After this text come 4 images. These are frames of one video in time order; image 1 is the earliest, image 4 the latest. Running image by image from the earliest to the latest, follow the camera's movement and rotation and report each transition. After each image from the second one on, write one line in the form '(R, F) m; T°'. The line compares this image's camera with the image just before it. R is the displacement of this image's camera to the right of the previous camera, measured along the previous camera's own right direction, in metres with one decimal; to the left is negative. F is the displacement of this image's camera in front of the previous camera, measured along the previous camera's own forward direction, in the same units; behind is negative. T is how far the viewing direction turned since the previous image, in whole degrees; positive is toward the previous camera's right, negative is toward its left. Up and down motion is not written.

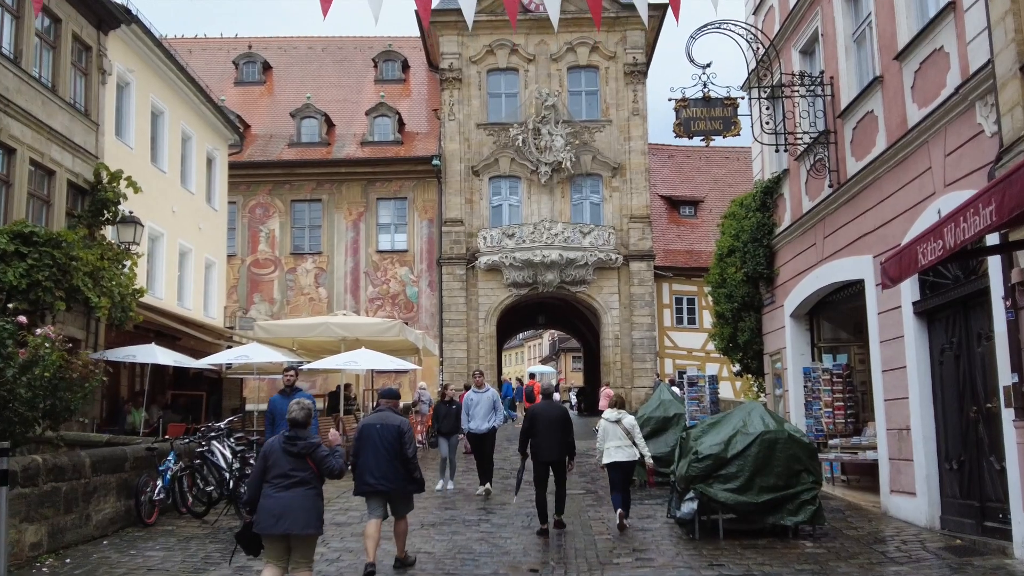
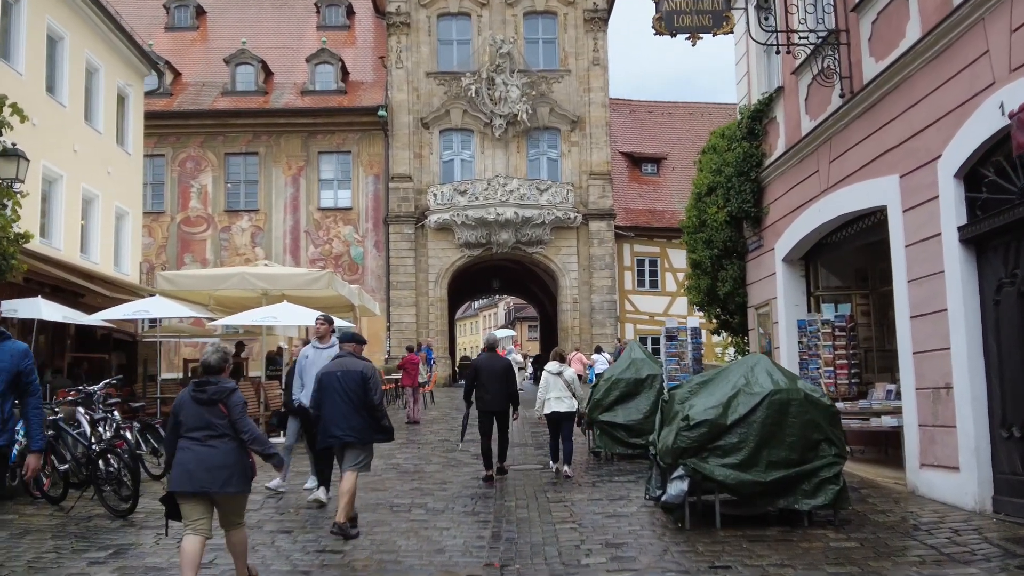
(+0.1, +2.3) m; +3°
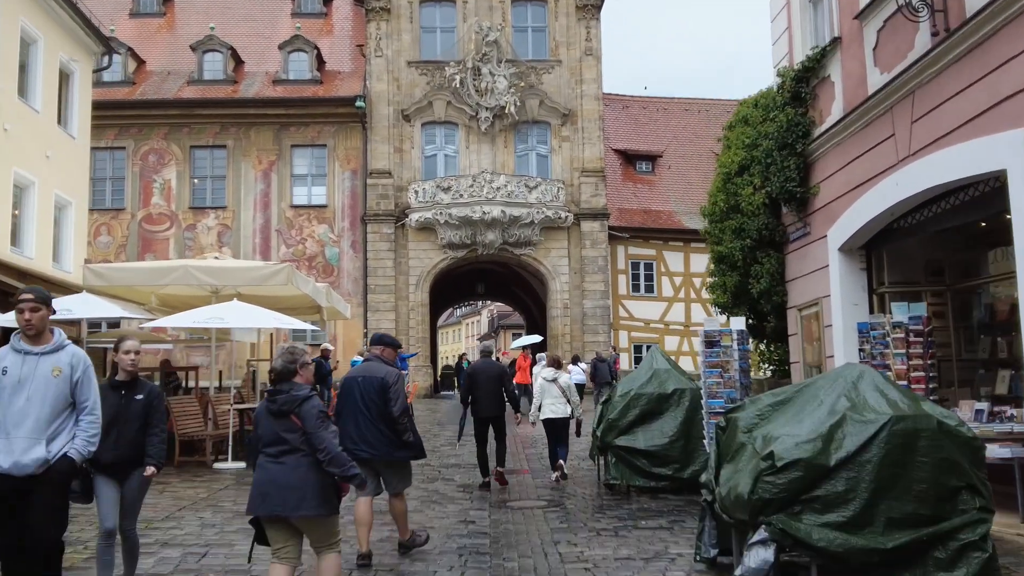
(-0.1, +2.3) m; +1°
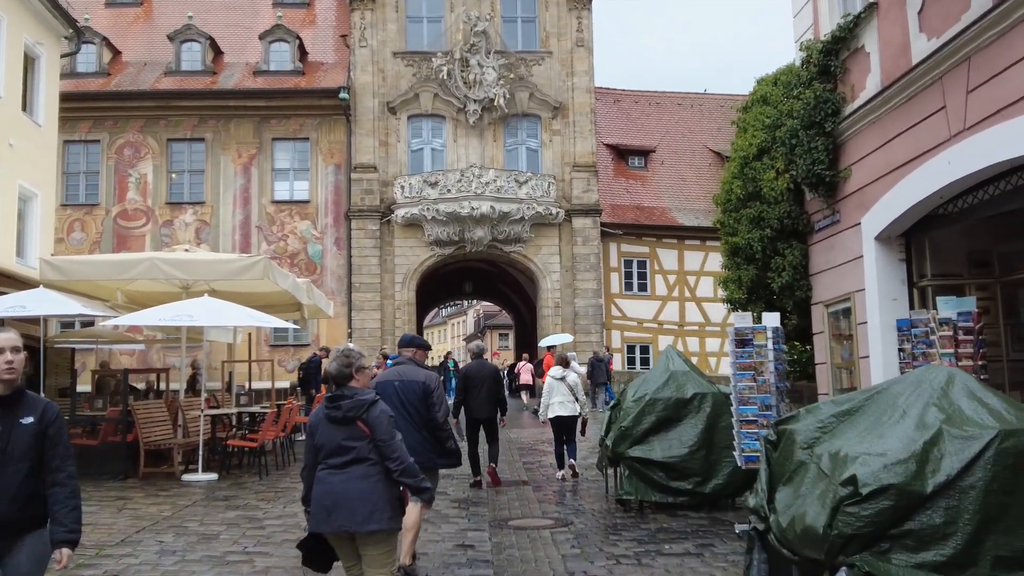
(-0.2, +1.0) m; +1°
